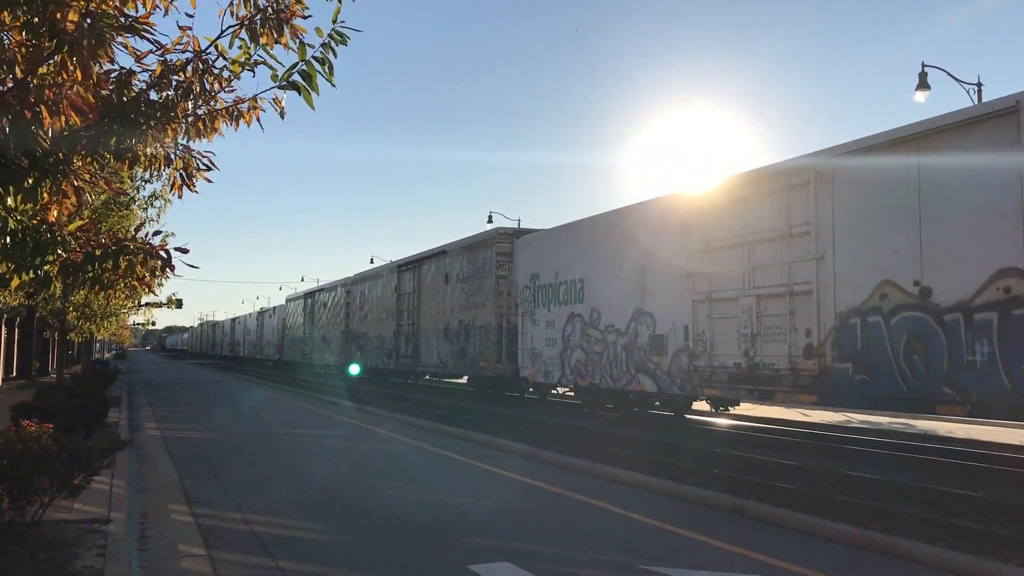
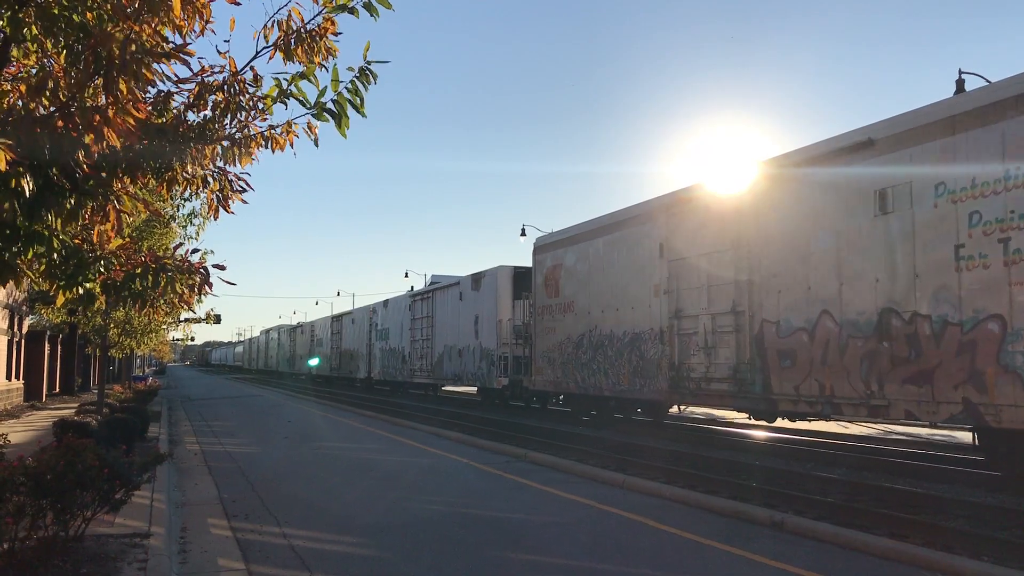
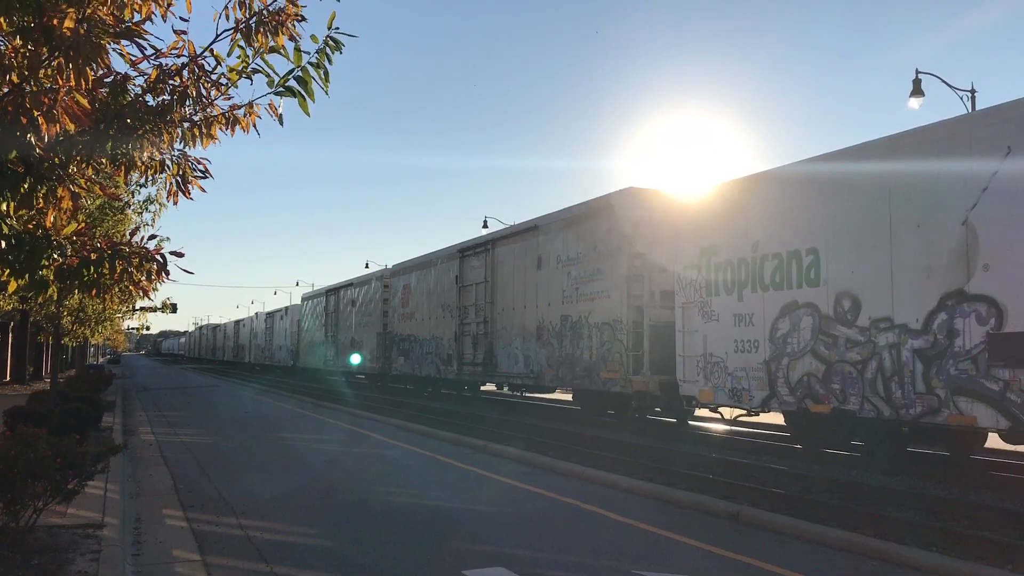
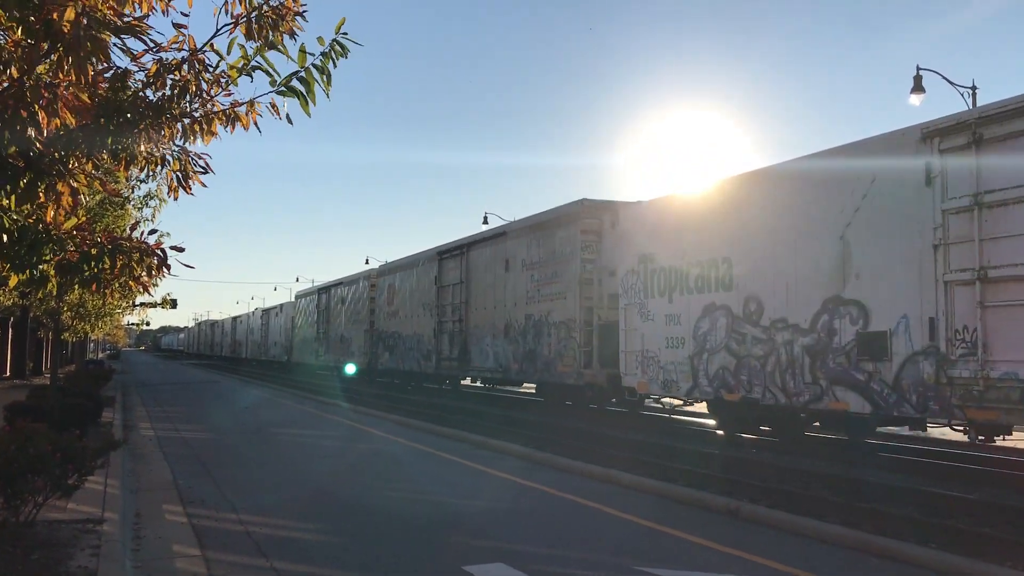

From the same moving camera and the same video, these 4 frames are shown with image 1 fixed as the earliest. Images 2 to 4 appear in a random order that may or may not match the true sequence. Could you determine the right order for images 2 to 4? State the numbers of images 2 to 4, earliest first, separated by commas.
4, 3, 2
